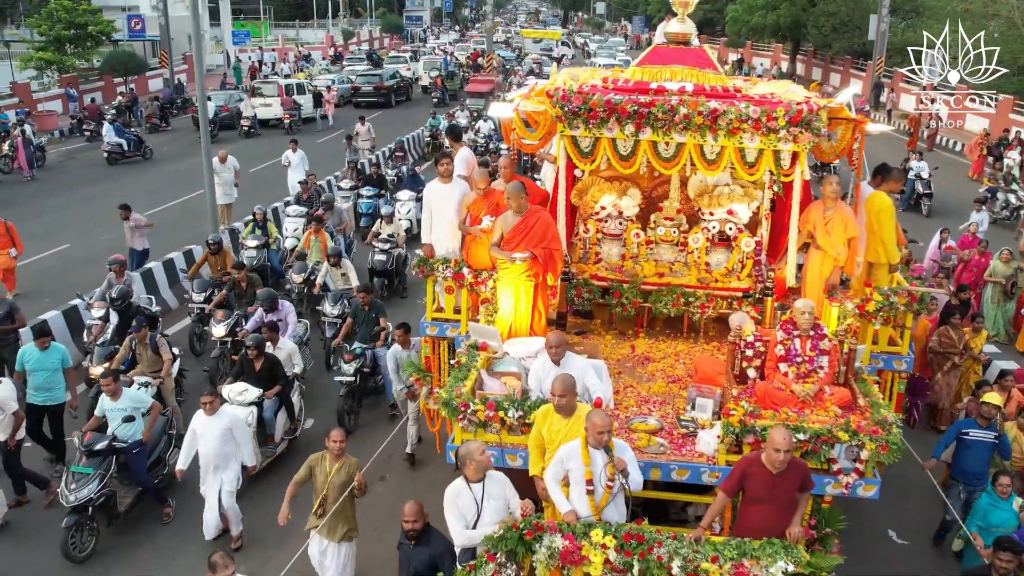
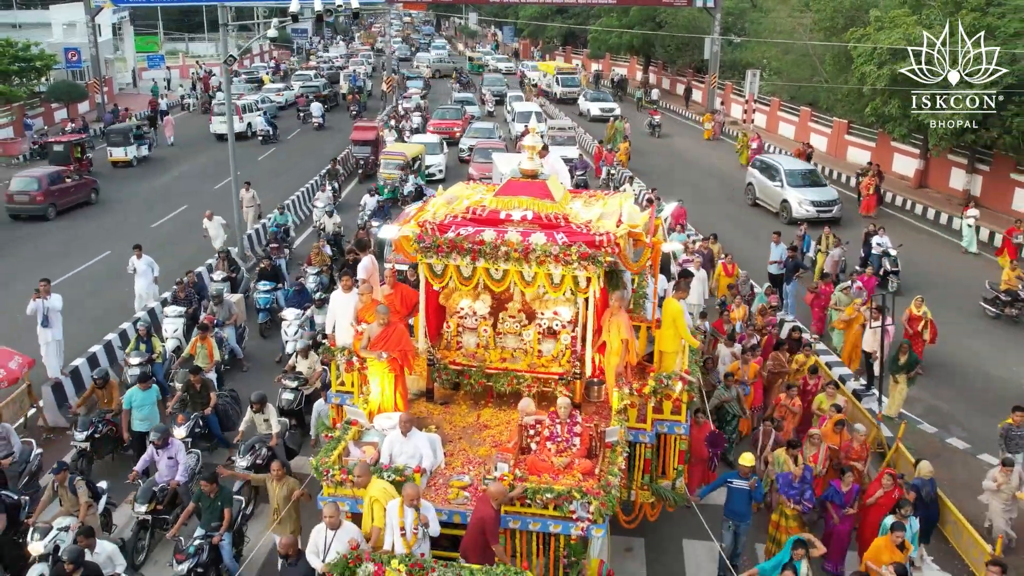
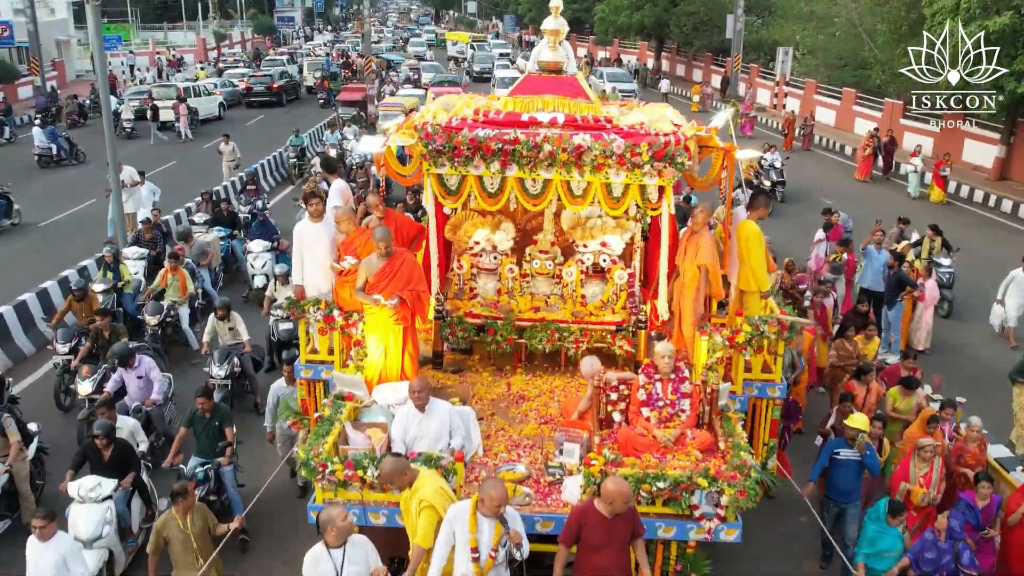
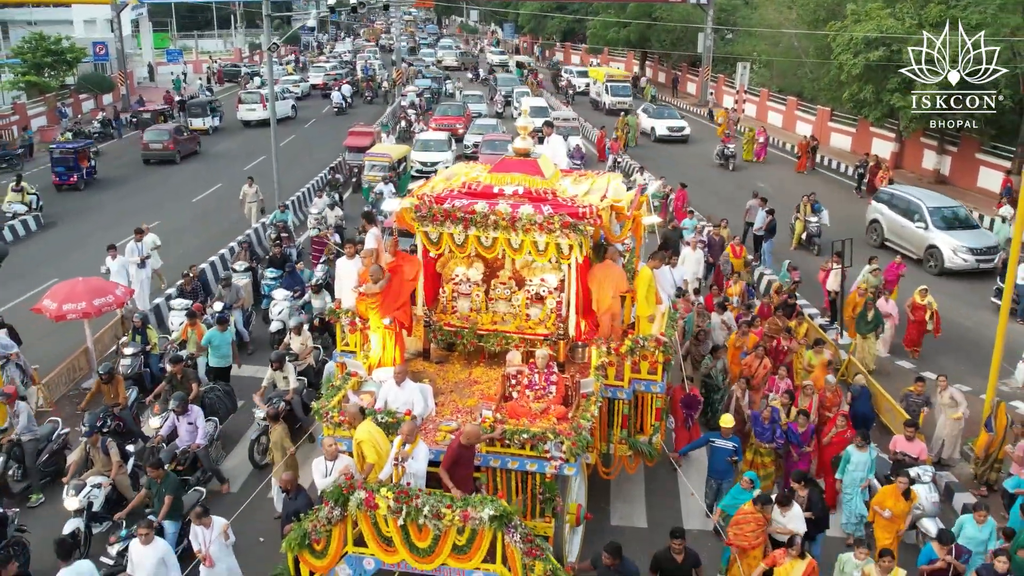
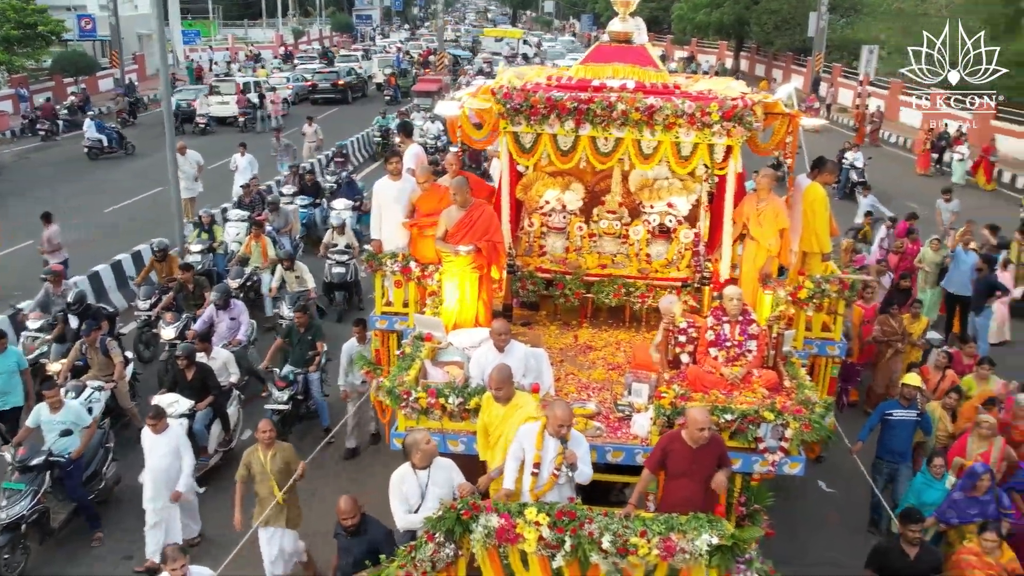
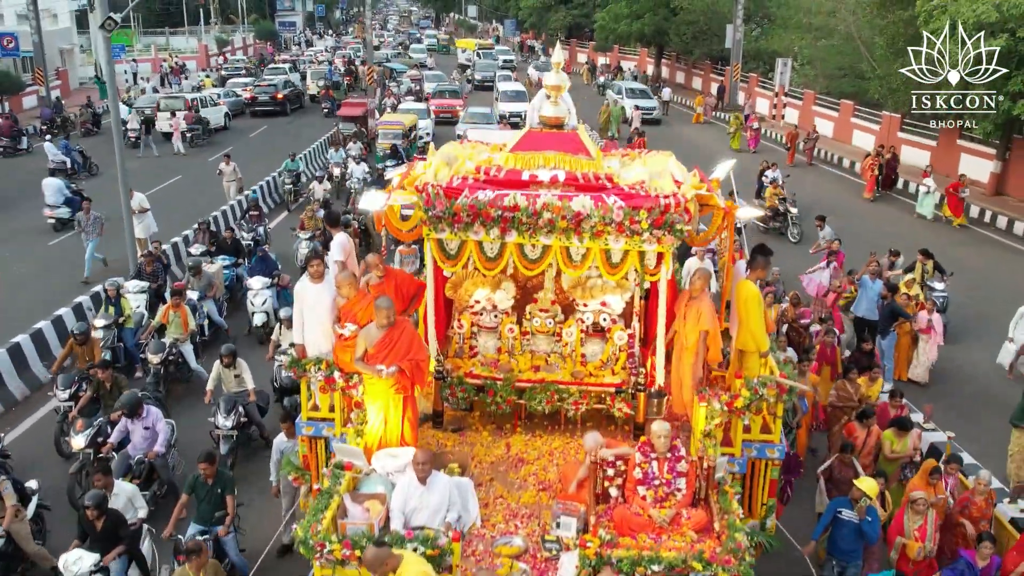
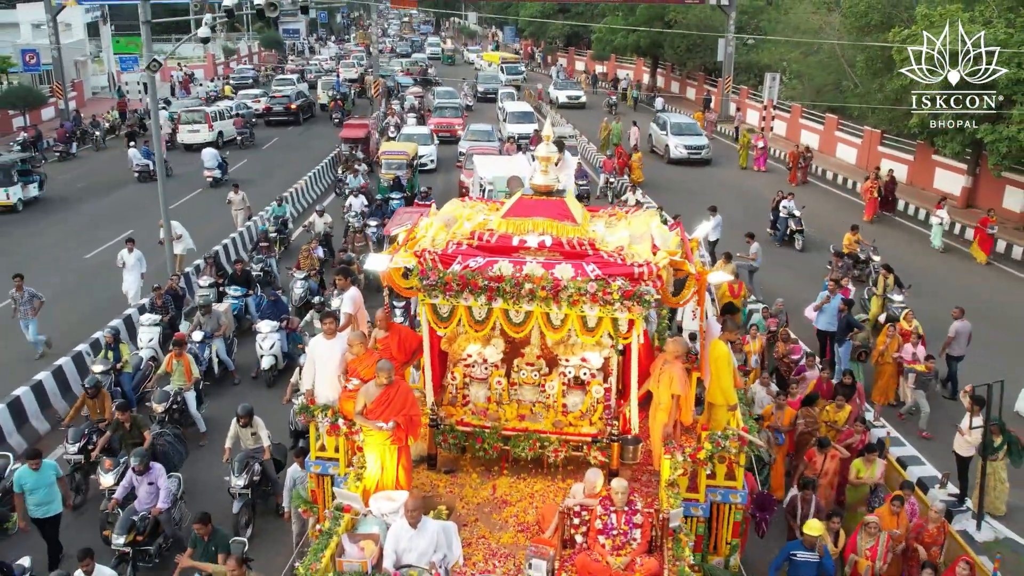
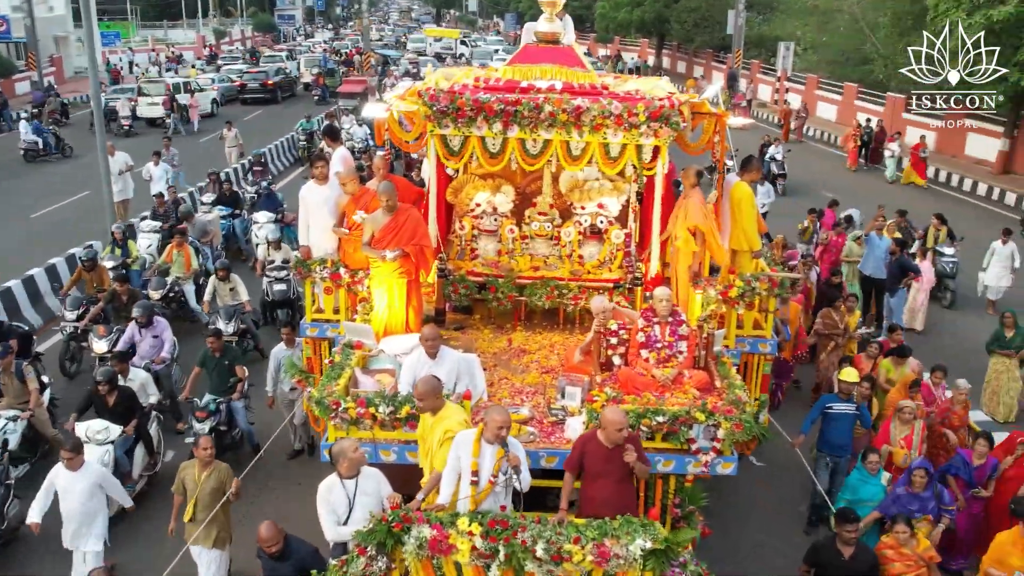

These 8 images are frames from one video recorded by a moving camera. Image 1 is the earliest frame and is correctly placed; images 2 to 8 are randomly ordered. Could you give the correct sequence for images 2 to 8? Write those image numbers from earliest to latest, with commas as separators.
5, 8, 3, 6, 7, 2, 4
